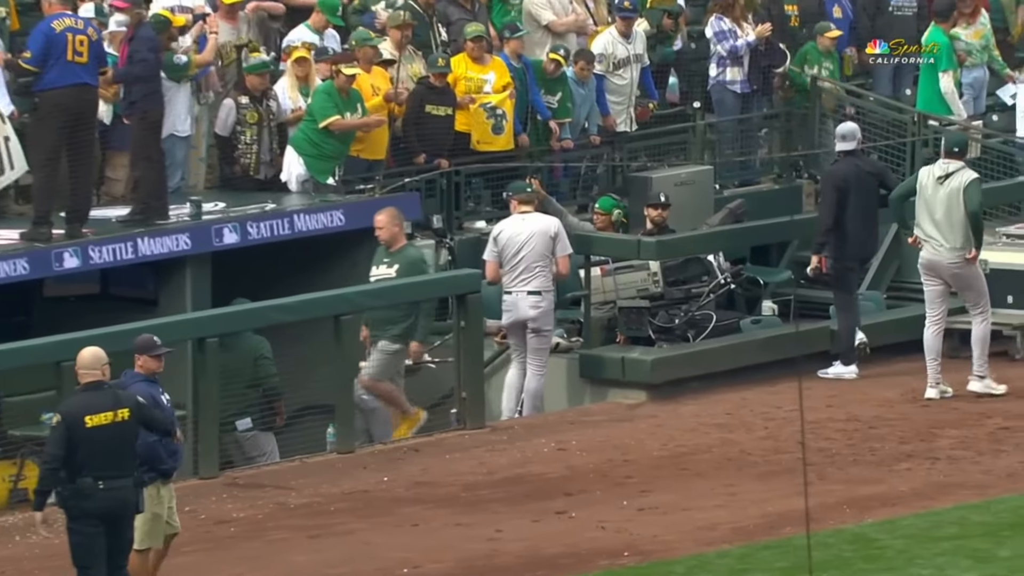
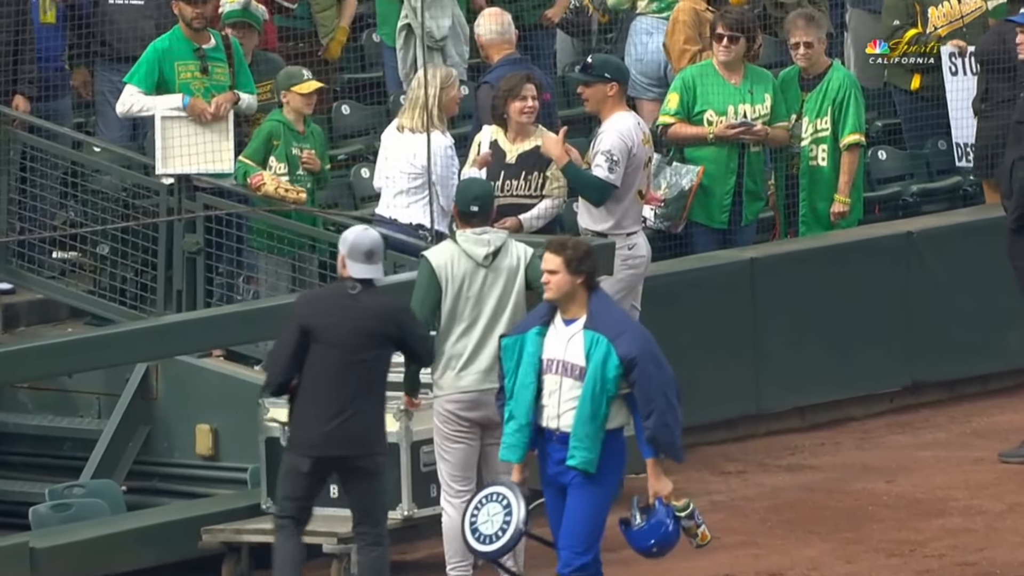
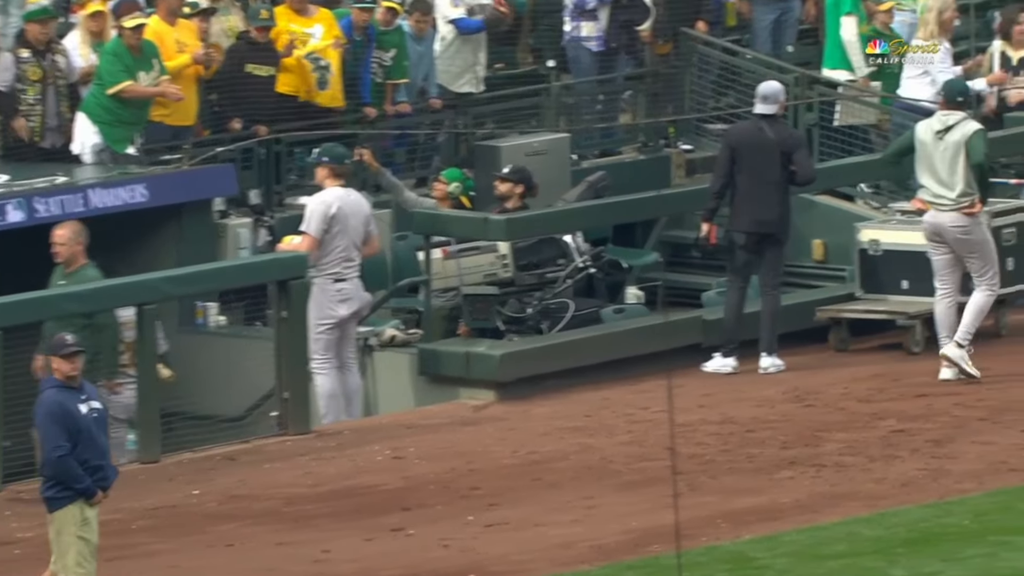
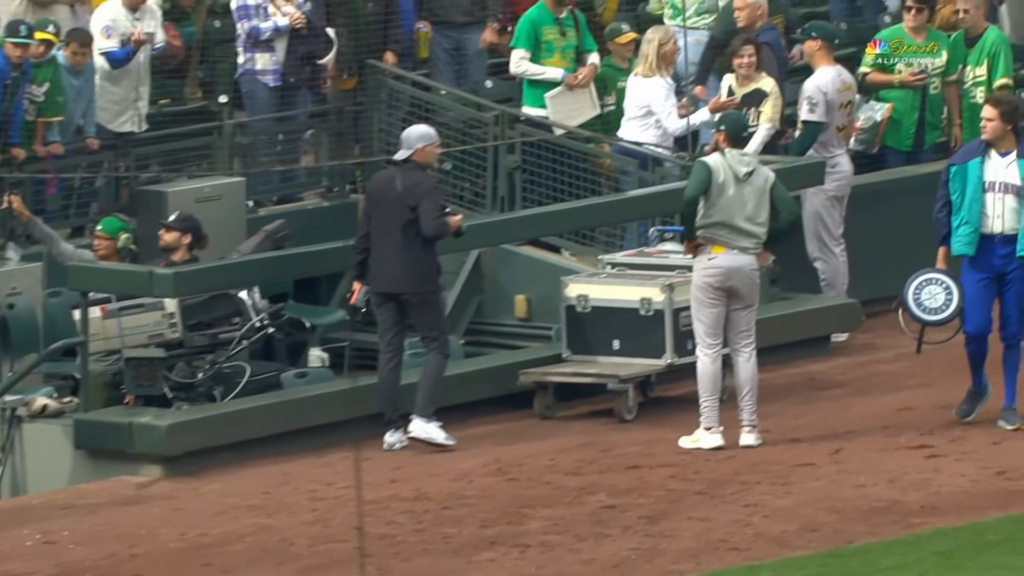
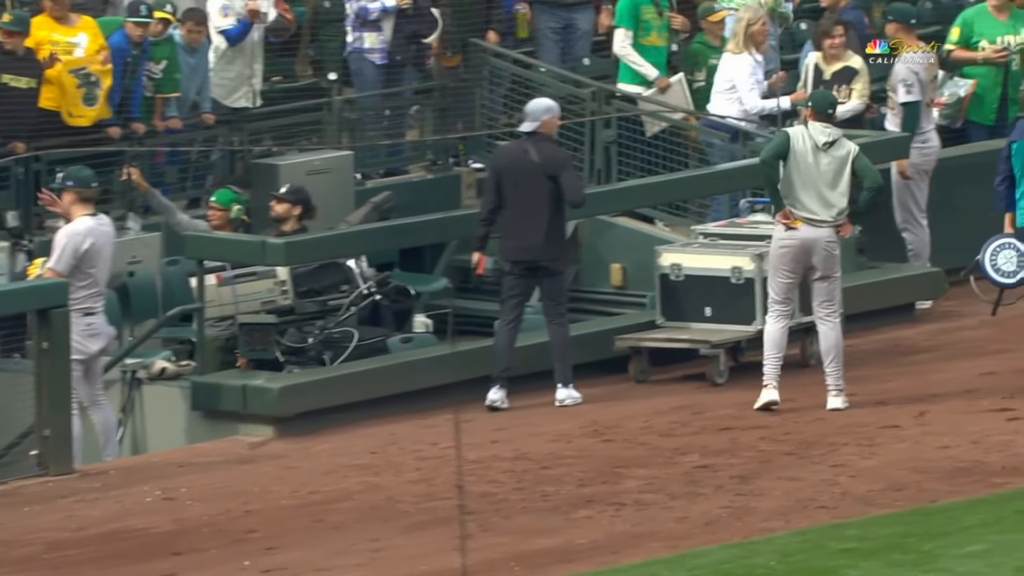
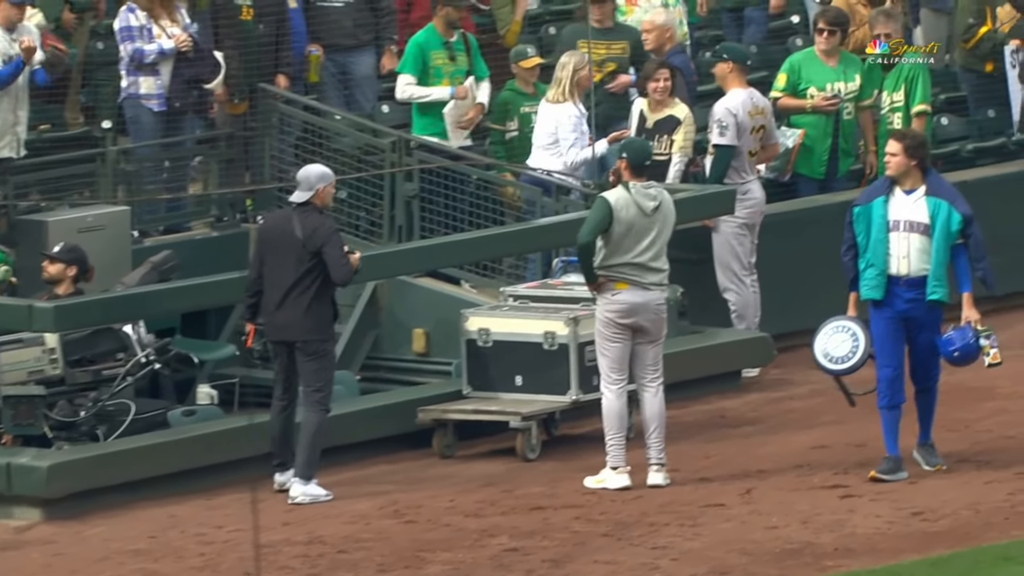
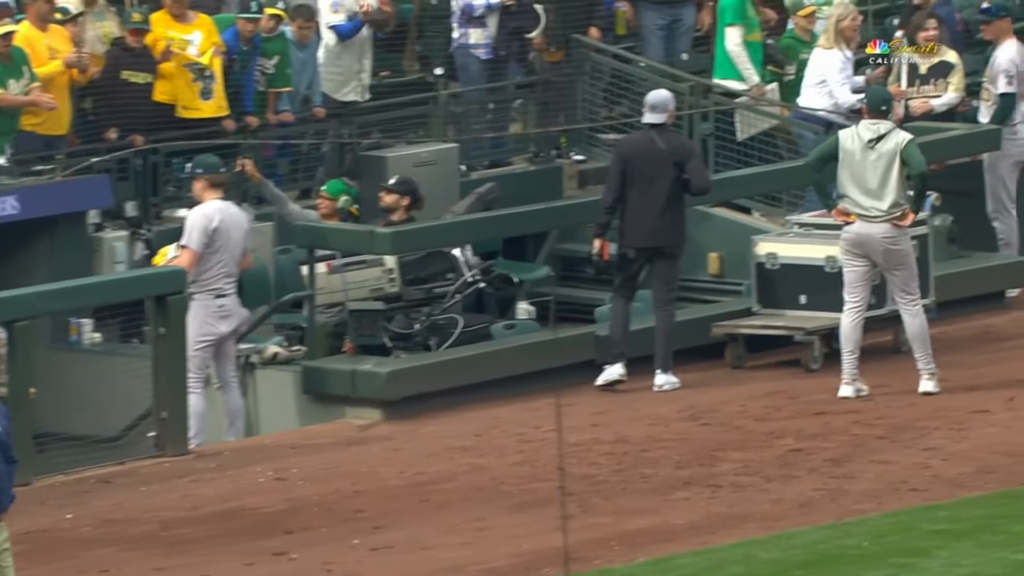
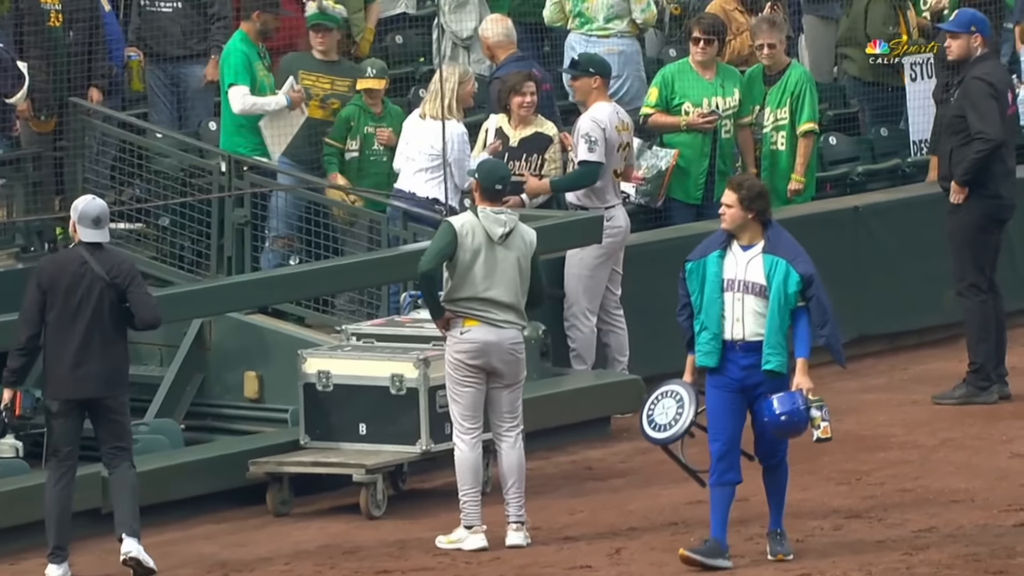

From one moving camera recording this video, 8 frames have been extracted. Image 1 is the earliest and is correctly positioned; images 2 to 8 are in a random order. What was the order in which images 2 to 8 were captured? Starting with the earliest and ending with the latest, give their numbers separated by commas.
3, 7, 5, 4, 6, 8, 2
